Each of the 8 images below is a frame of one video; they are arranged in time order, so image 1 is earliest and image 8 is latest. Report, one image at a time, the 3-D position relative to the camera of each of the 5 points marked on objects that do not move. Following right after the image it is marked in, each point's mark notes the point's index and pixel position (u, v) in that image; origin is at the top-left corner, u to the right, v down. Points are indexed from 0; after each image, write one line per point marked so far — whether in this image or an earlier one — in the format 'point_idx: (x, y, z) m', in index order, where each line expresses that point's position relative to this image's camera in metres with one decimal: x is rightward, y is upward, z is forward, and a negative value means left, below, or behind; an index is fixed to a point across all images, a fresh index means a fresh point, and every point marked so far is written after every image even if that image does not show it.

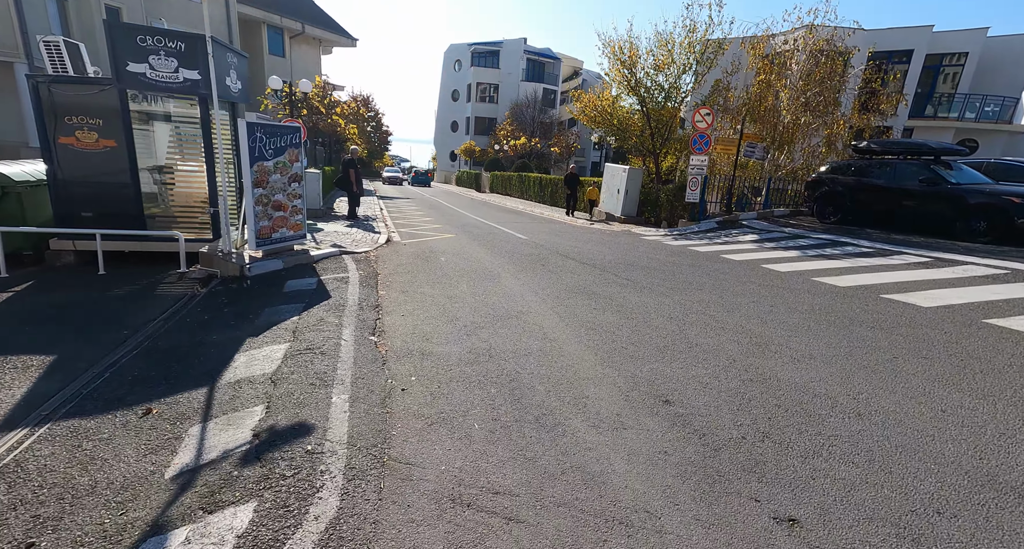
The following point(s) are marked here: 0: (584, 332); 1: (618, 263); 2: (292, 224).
0: (+0.7, -0.6, +5.2) m
1: (+1.9, +0.2, +9.2) m
2: (-3.8, +0.9, +8.7) m
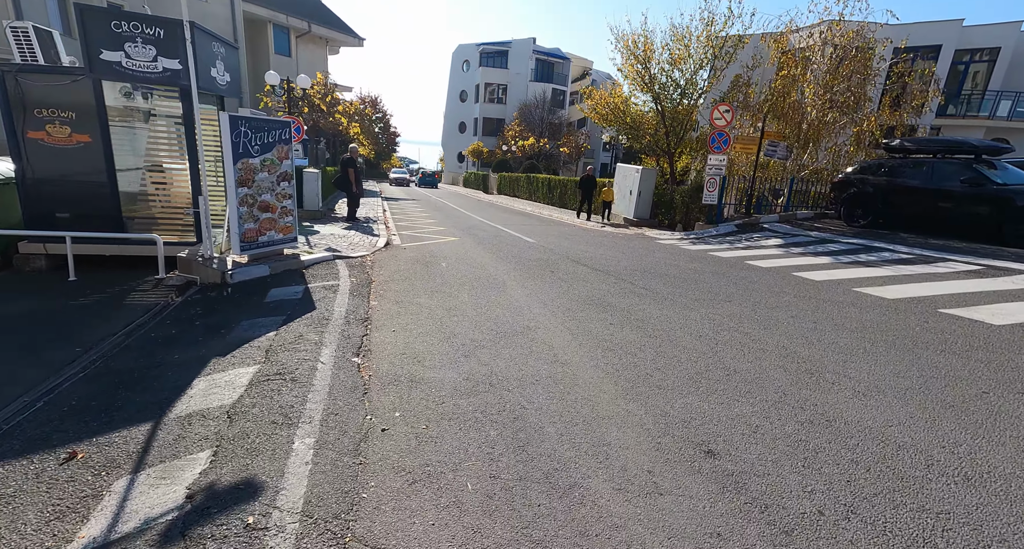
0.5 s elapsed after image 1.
0: (+0.8, -0.7, +4.5) m
1: (+2.0, +0.1, +8.5) m
2: (-3.7, +0.8, +8.1) m
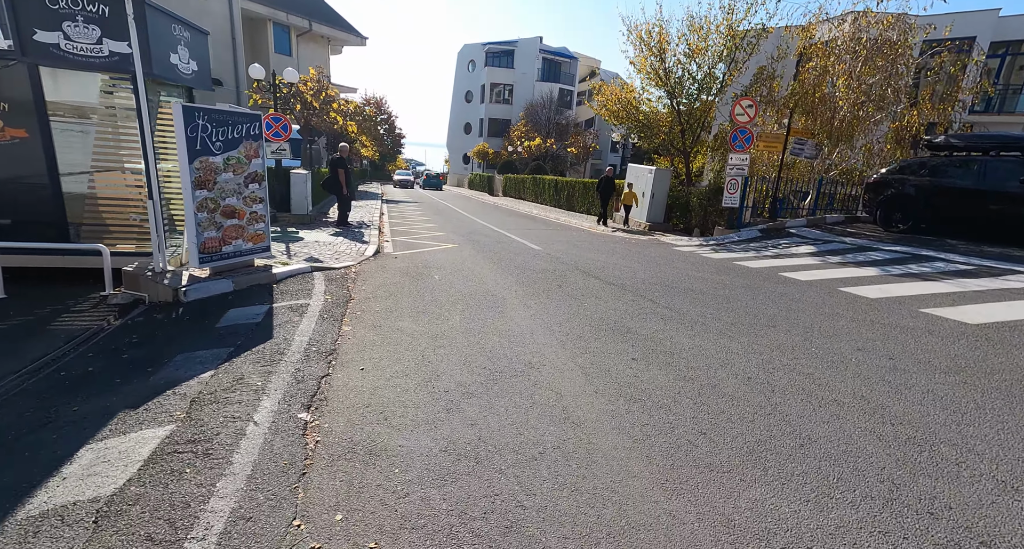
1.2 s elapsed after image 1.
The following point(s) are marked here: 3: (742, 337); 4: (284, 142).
0: (+0.8, -0.9, +3.4) m
1: (+2.1, -0.1, +7.5) m
2: (-3.7, +0.6, +7.1) m
3: (+2.2, -0.6, +4.9) m
4: (-5.8, +3.4, +12.9) m
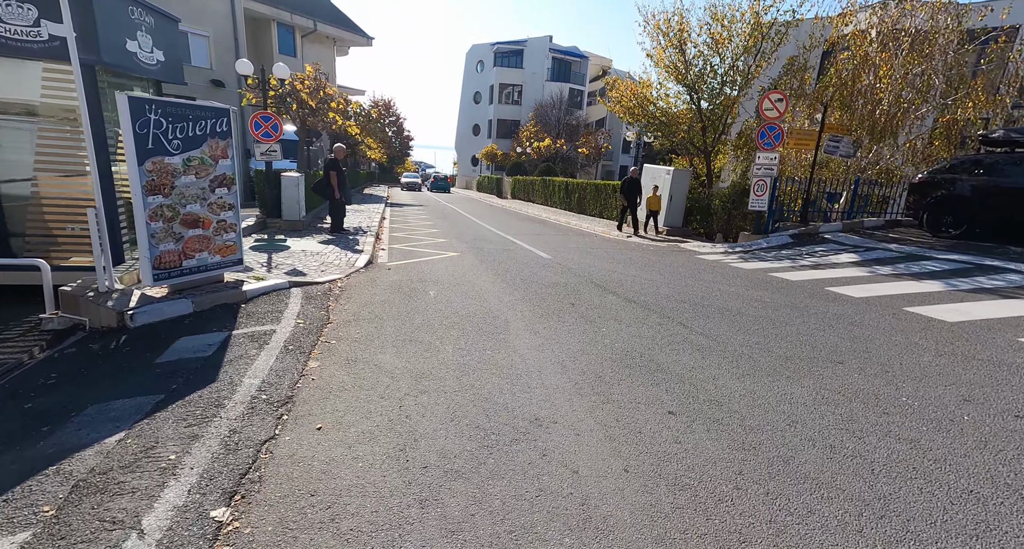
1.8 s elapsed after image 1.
0: (+0.8, -1.1, +2.4) m
1: (+2.1, -0.3, +6.5) m
2: (-3.6, +0.3, +6.2) m
3: (+2.2, -0.8, +3.8) m
4: (-5.7, +3.1, +12.0) m
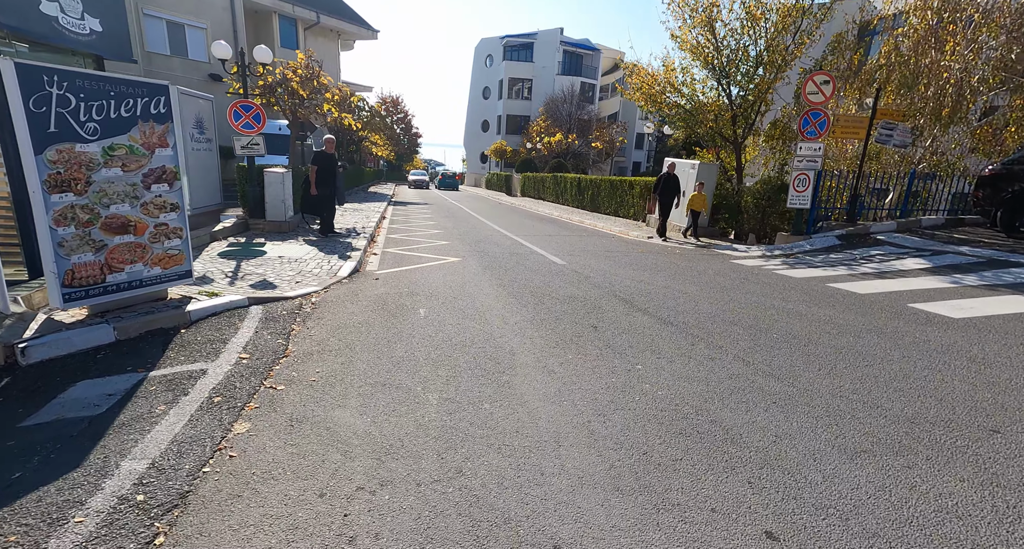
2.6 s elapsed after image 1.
0: (+0.8, -1.3, +1.2) m
1: (+2.2, -0.5, +5.2) m
2: (-3.6, +0.2, +5.0) m
3: (+2.3, -1.0, +2.6) m
4: (-5.5, +3.0, +10.9) m
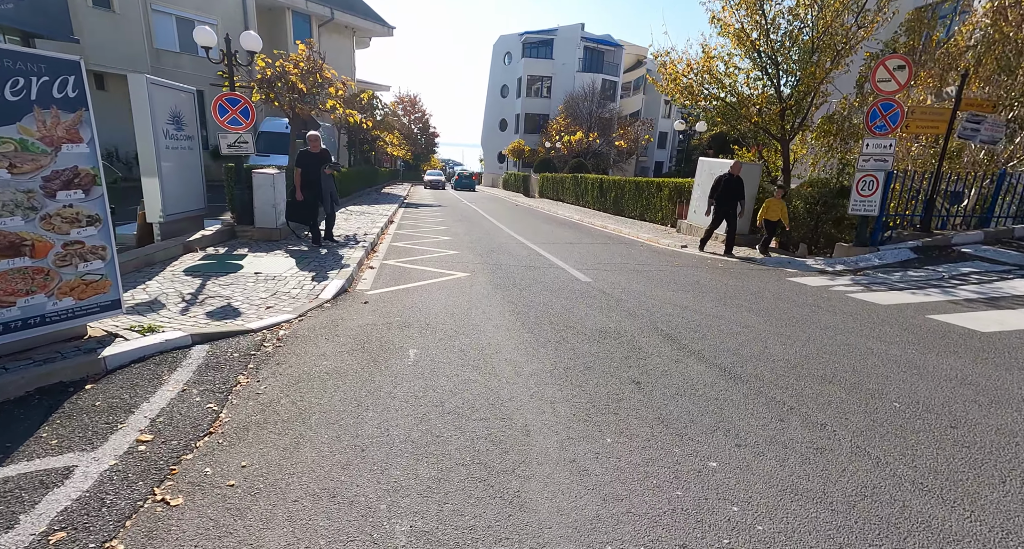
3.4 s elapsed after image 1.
0: (+0.7, -1.5, -0.1) m
1: (+2.3, -0.8, +3.8) m
2: (-3.4, -0.1, +3.9) m
3: (+2.3, -1.3, +1.2) m
4: (-5.1, +2.7, +9.8) m
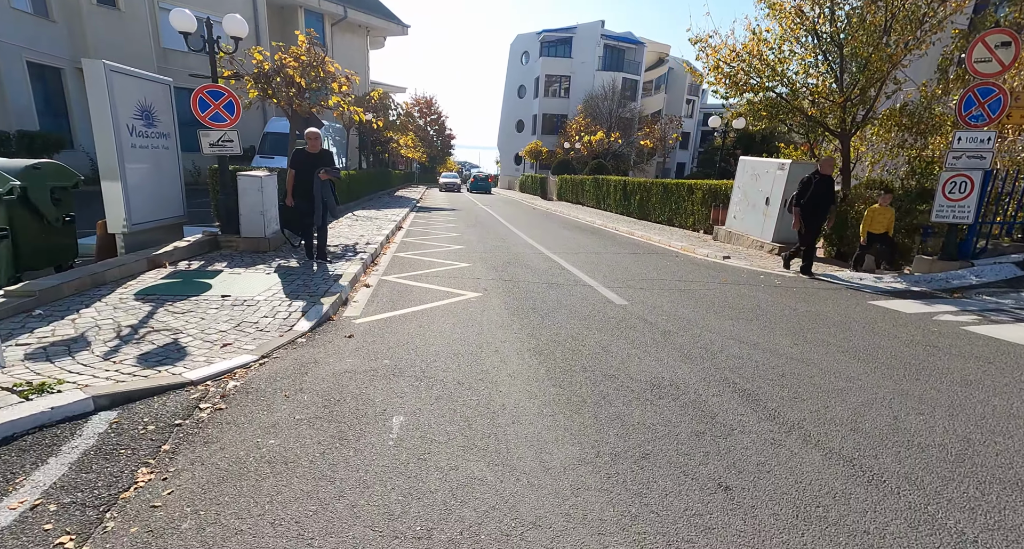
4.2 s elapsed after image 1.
0: (+0.7, -1.8, -1.5) m
1: (+2.5, -1.1, +2.4) m
2: (-3.3, -0.3, +2.7) m
3: (+2.3, -1.5, -0.2) m
4: (-4.8, +2.5, +8.7) m
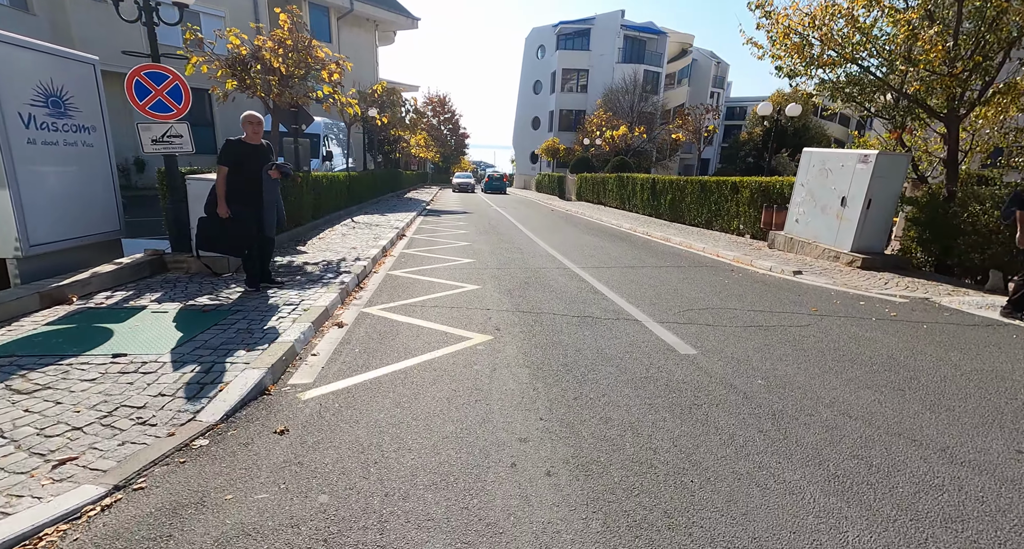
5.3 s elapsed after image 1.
0: (+0.7, -2.1, -3.4) m
1: (+2.5, -1.4, +0.4) m
2: (-3.2, -0.7, +0.9) m
3: (+2.3, -1.9, -2.2) m
4: (-4.6, +2.1, +6.9) m
